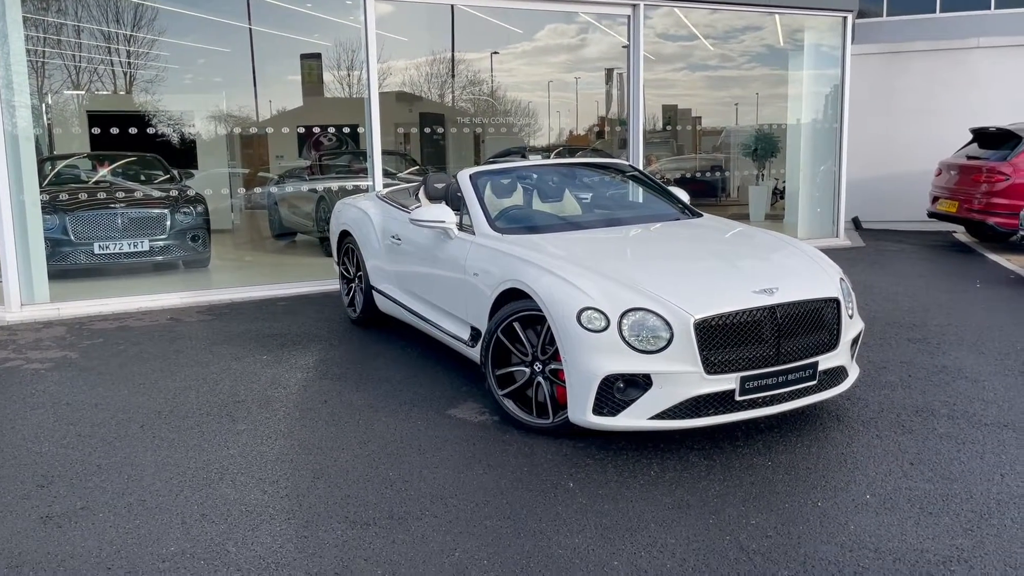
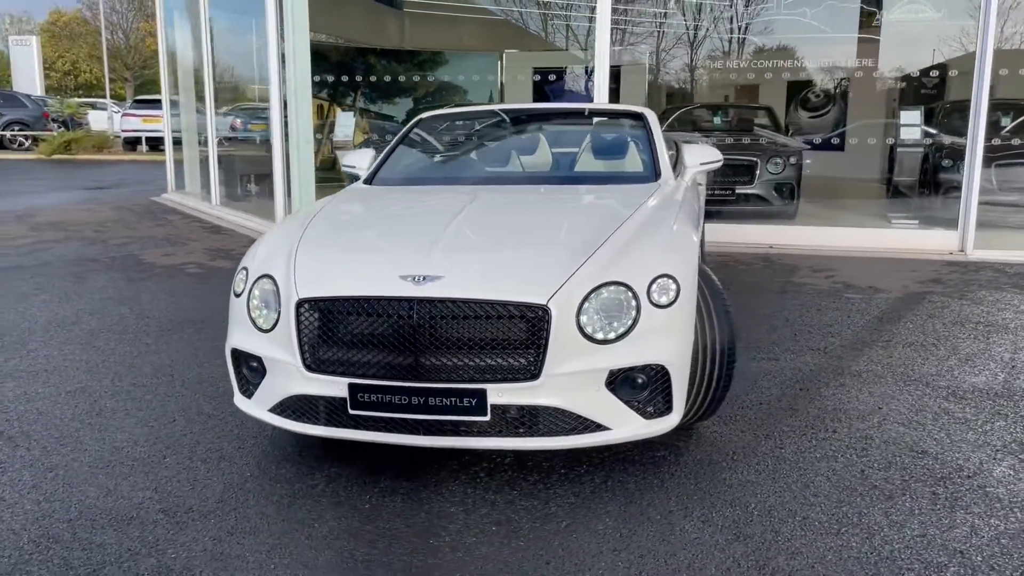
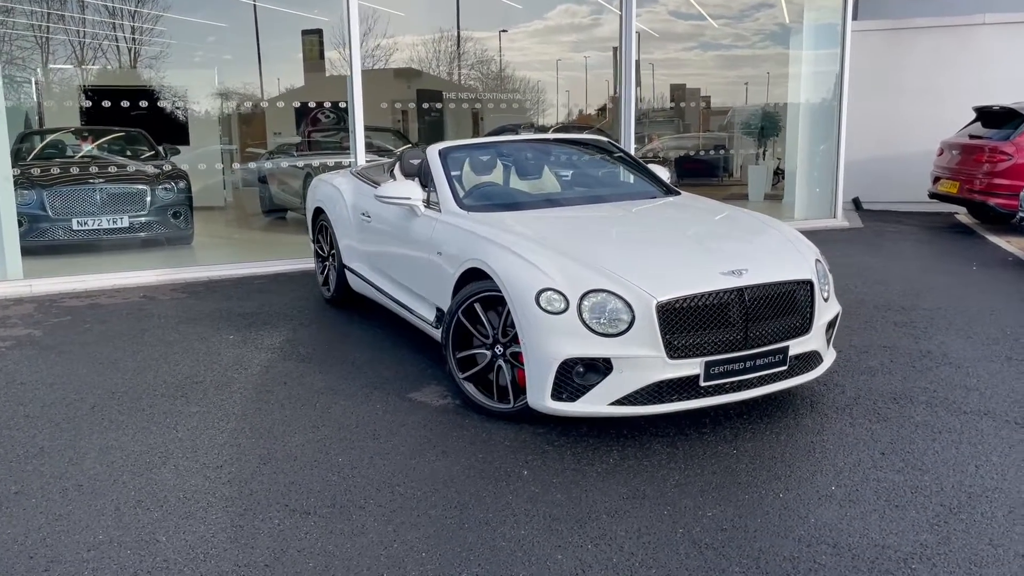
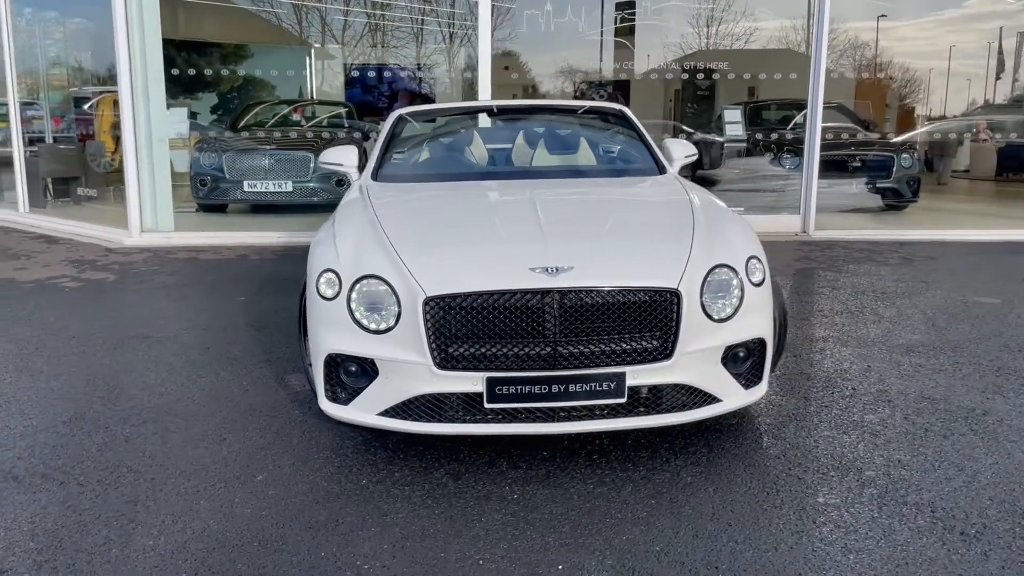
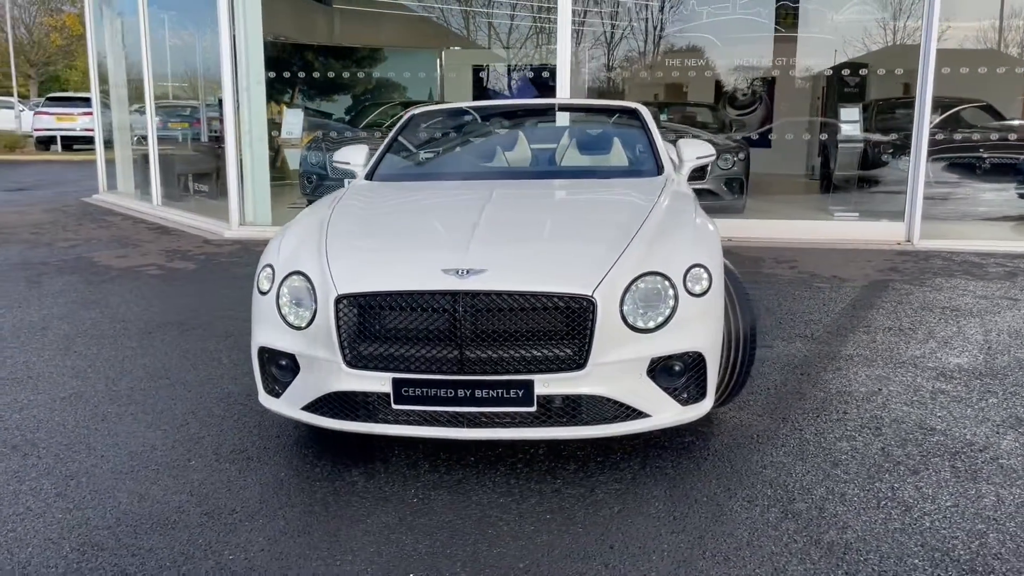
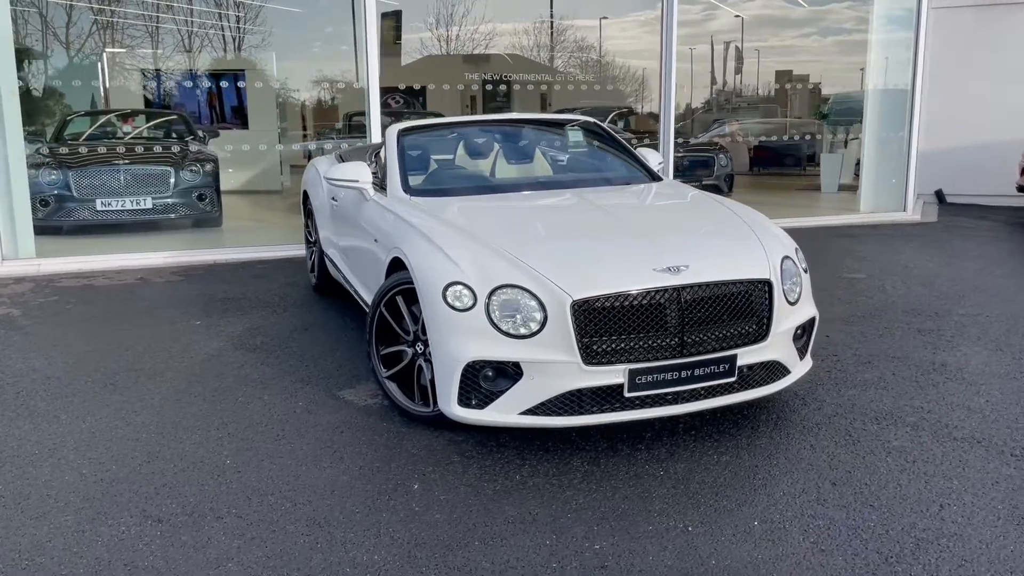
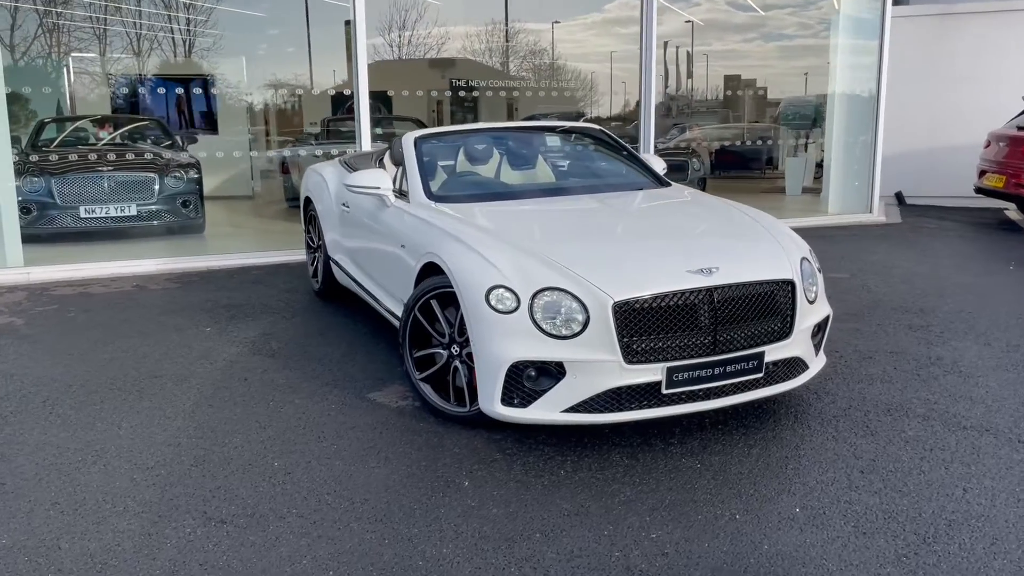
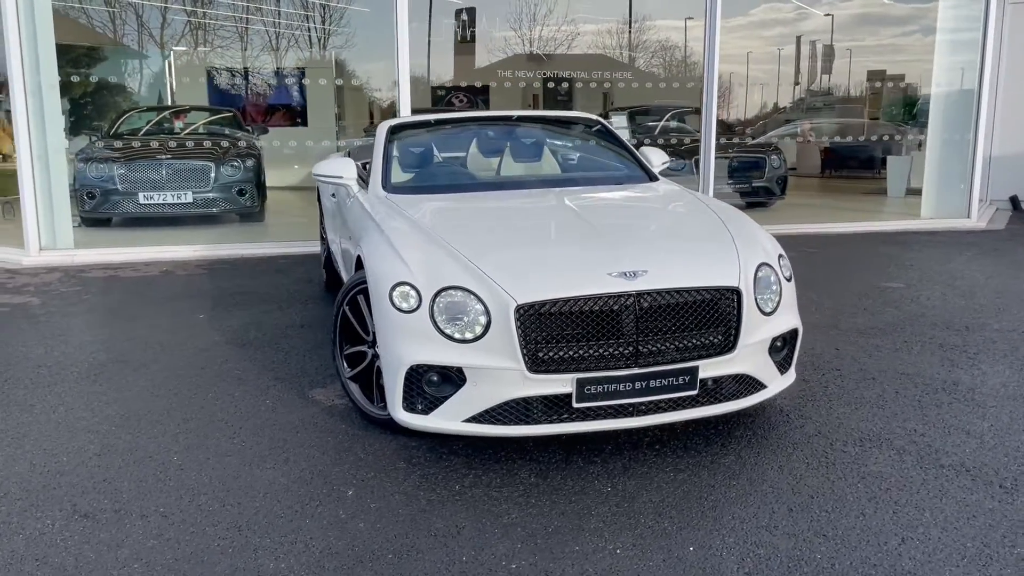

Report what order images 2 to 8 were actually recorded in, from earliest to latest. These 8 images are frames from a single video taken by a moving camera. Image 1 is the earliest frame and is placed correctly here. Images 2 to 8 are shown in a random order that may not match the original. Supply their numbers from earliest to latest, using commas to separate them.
3, 7, 6, 8, 4, 5, 2
